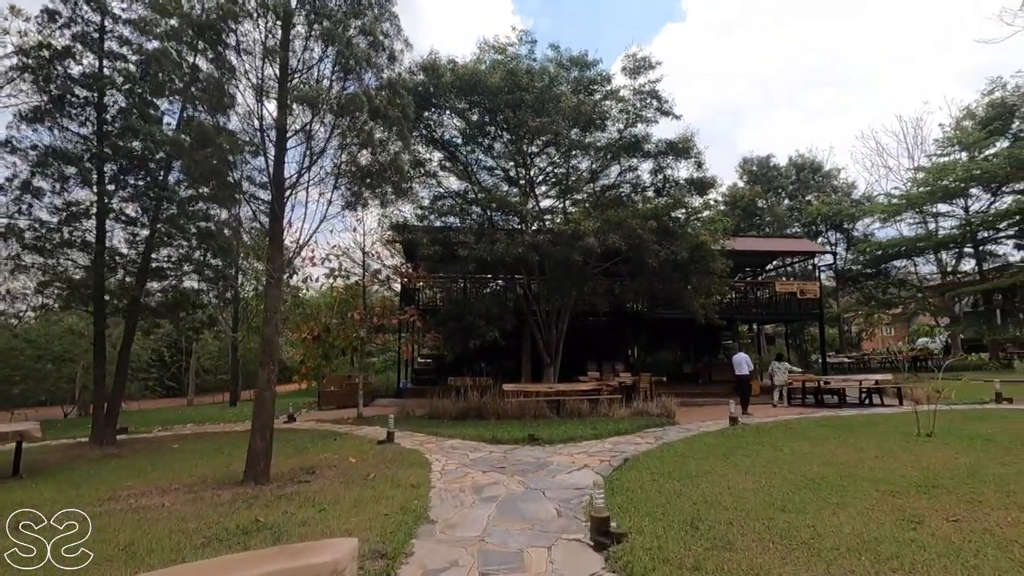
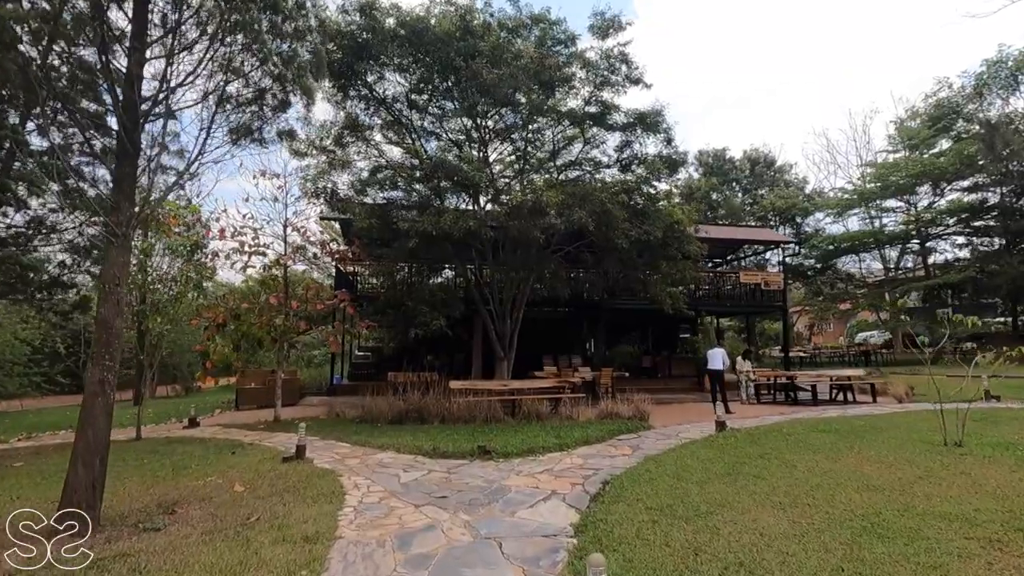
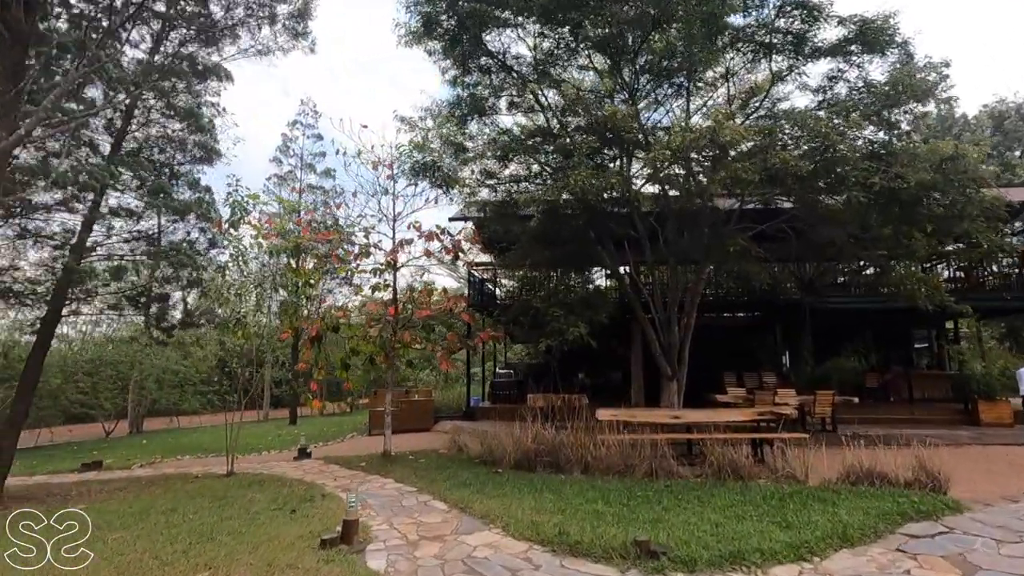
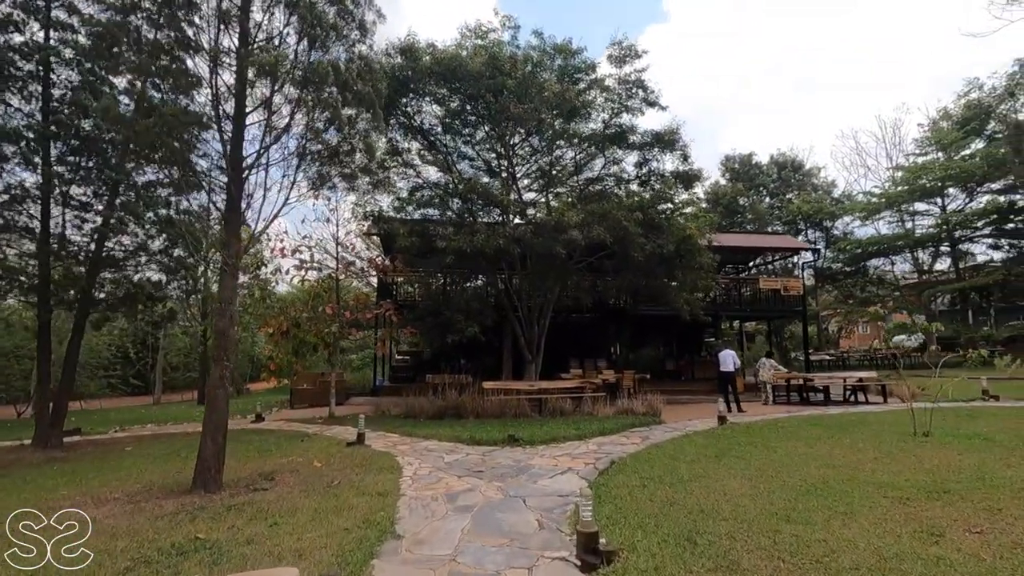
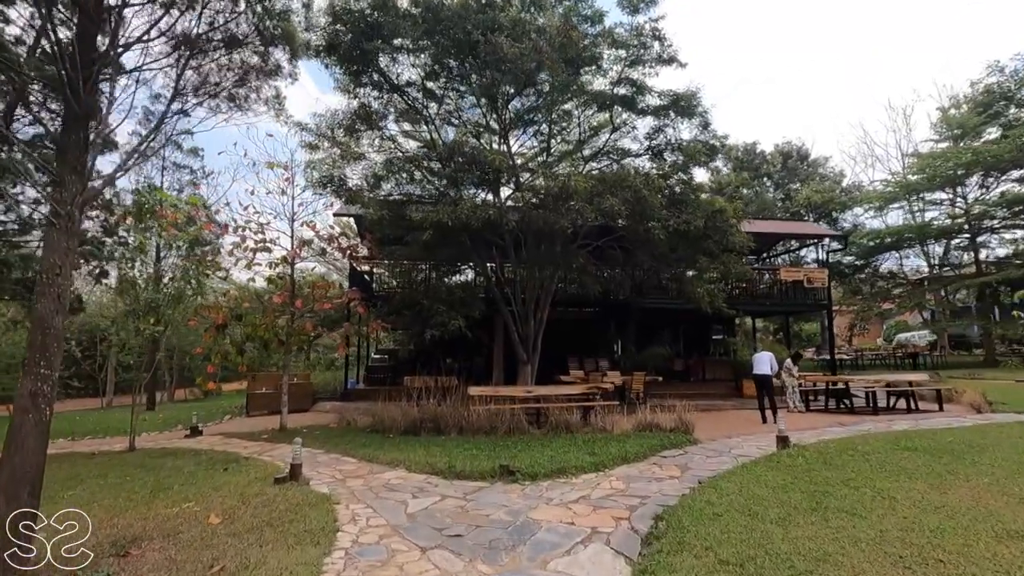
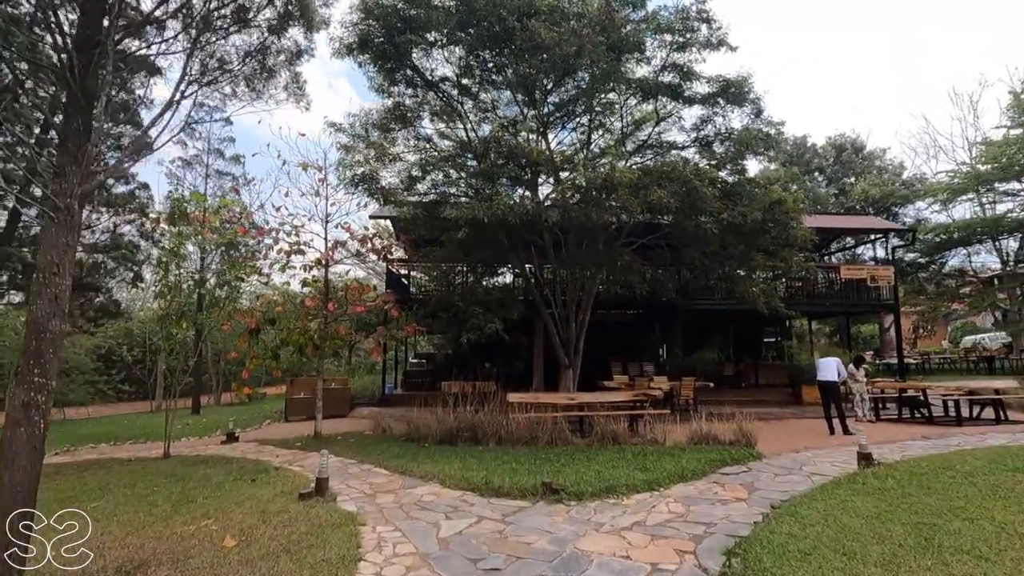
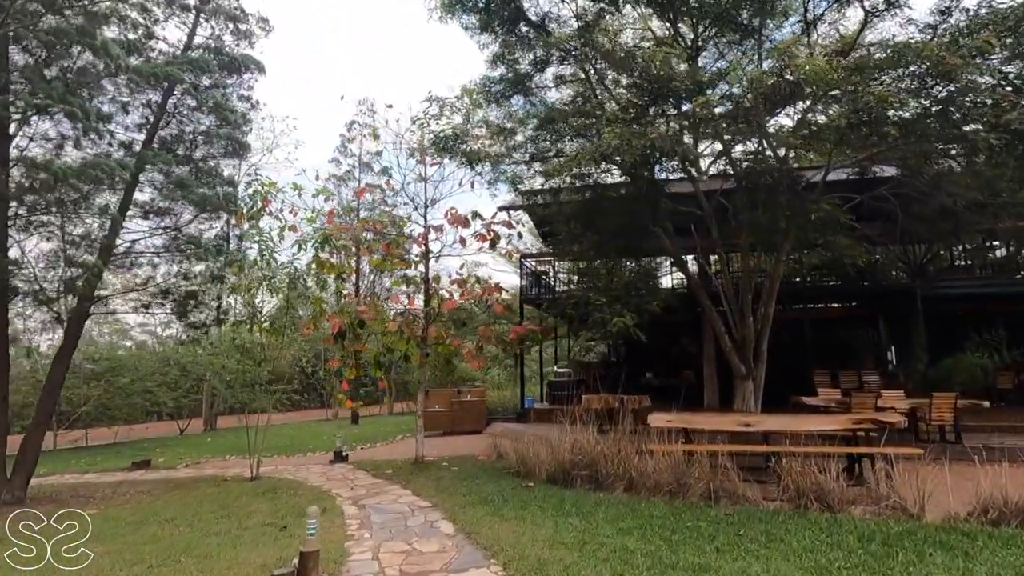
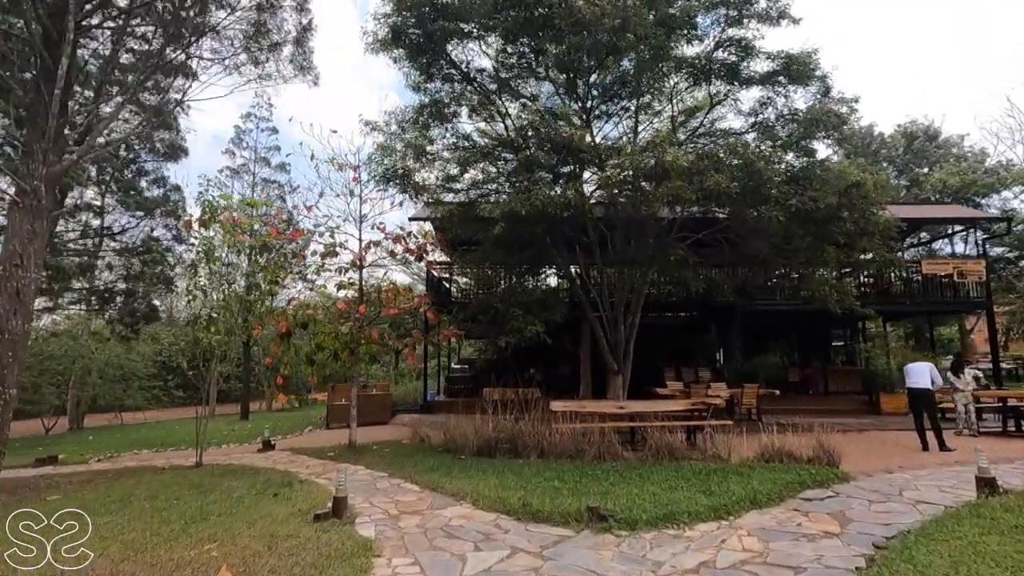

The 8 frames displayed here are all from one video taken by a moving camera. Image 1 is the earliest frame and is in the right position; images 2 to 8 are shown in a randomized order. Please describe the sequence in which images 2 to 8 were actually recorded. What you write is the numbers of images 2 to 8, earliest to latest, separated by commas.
4, 2, 5, 6, 8, 3, 7
